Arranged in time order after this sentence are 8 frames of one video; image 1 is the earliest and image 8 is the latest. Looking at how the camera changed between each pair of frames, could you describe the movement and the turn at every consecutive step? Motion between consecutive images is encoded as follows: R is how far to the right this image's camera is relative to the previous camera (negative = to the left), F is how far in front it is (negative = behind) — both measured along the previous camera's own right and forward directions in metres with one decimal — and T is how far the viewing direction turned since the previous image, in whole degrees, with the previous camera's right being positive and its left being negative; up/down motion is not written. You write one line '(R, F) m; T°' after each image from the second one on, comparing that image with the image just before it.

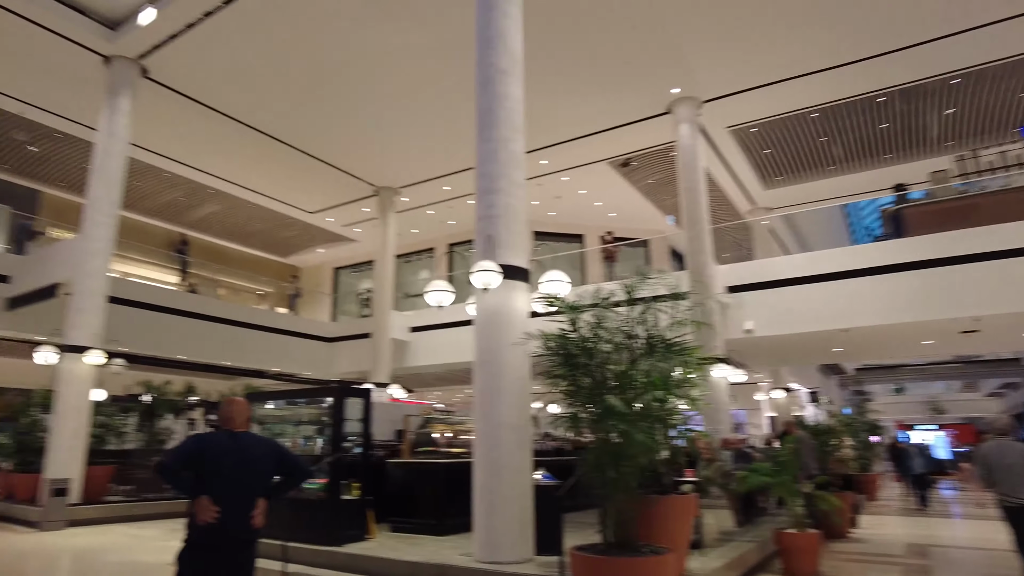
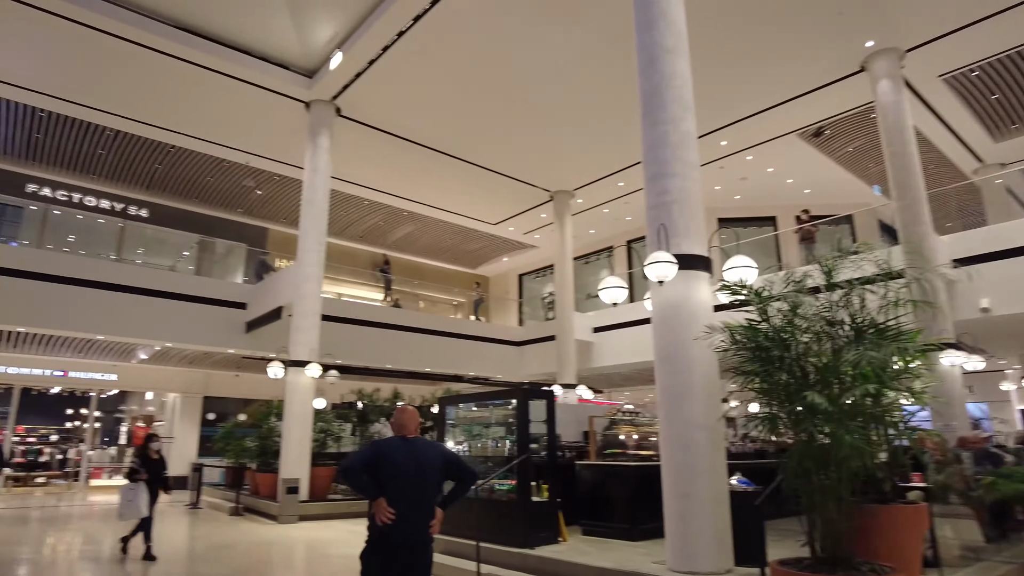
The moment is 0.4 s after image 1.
(+0.1, +0.1) m; -16°
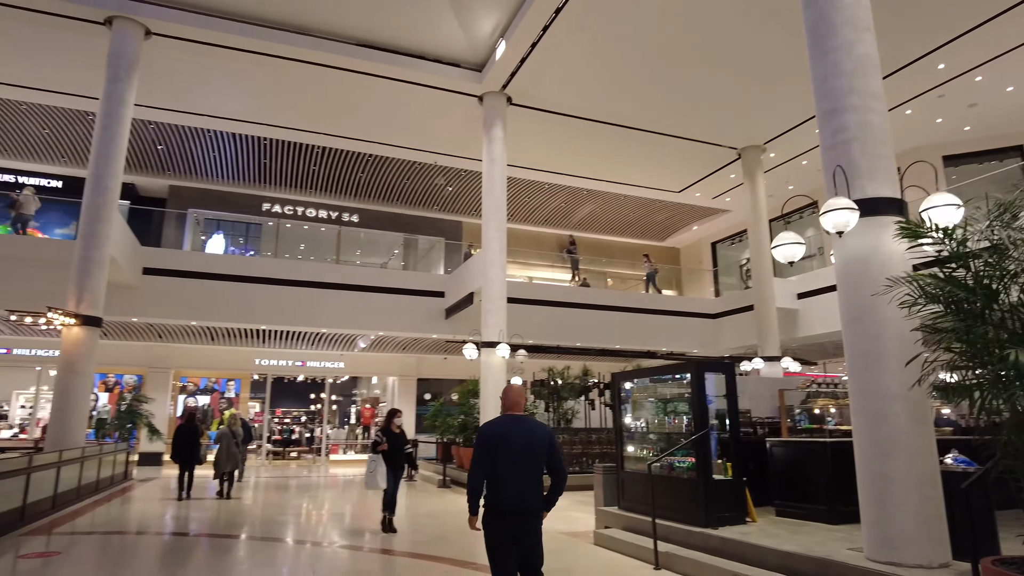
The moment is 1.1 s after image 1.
(+0.3, +0.1) m; -18°
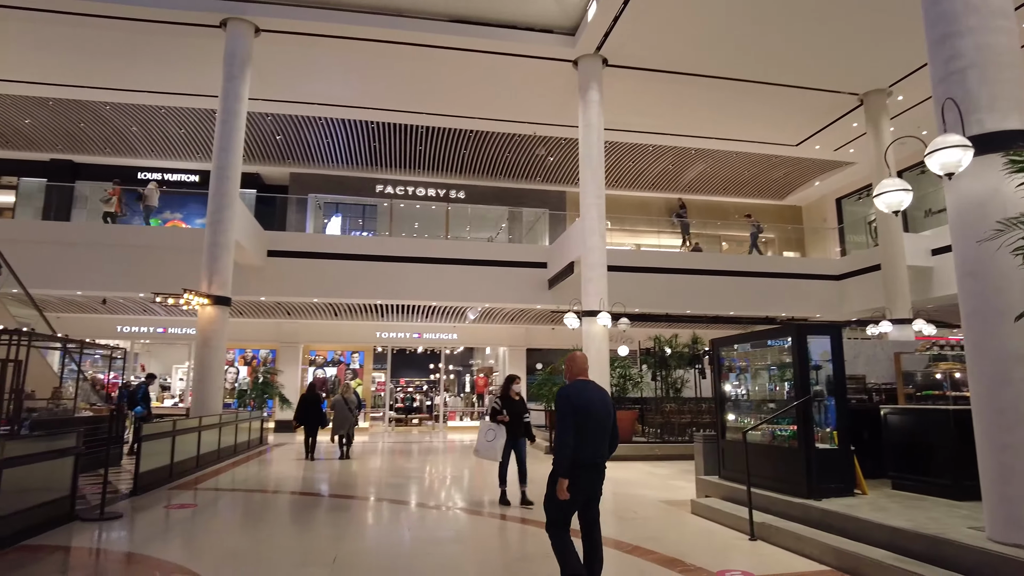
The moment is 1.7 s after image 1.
(+0.3, +0.1) m; -10°
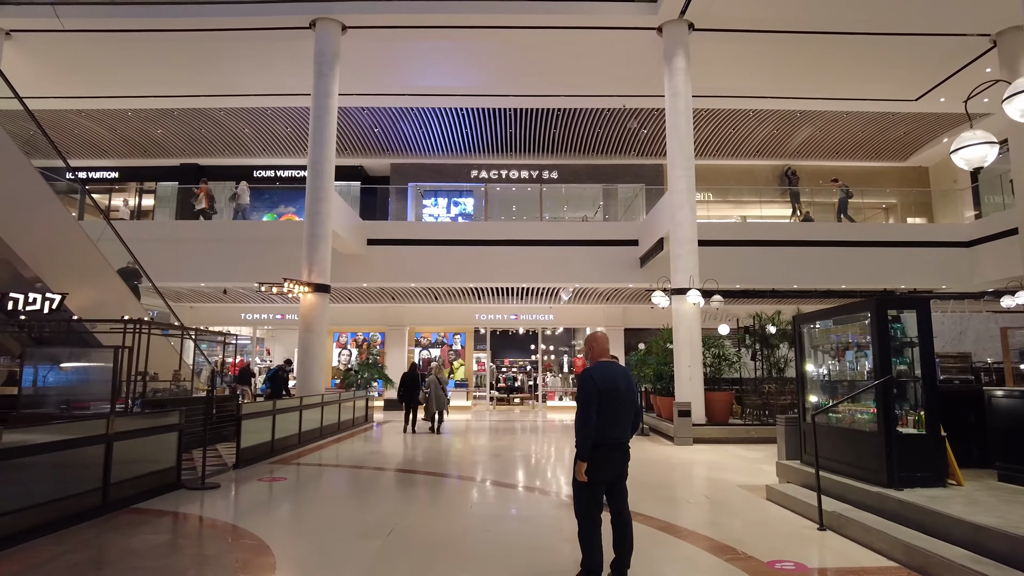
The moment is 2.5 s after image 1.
(+0.5, +0.1) m; -10°
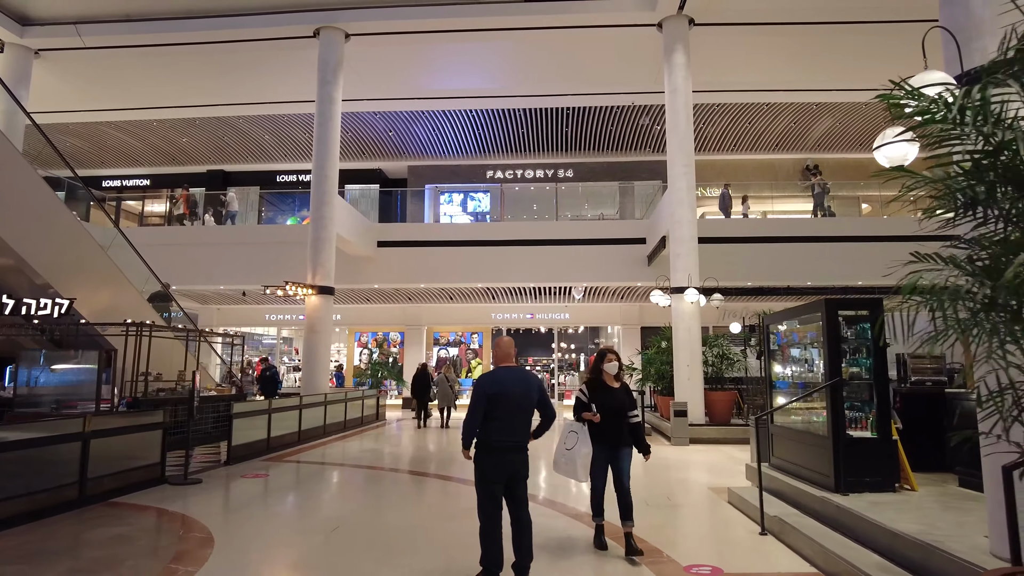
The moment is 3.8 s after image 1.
(+0.7, 0.0) m; -4°
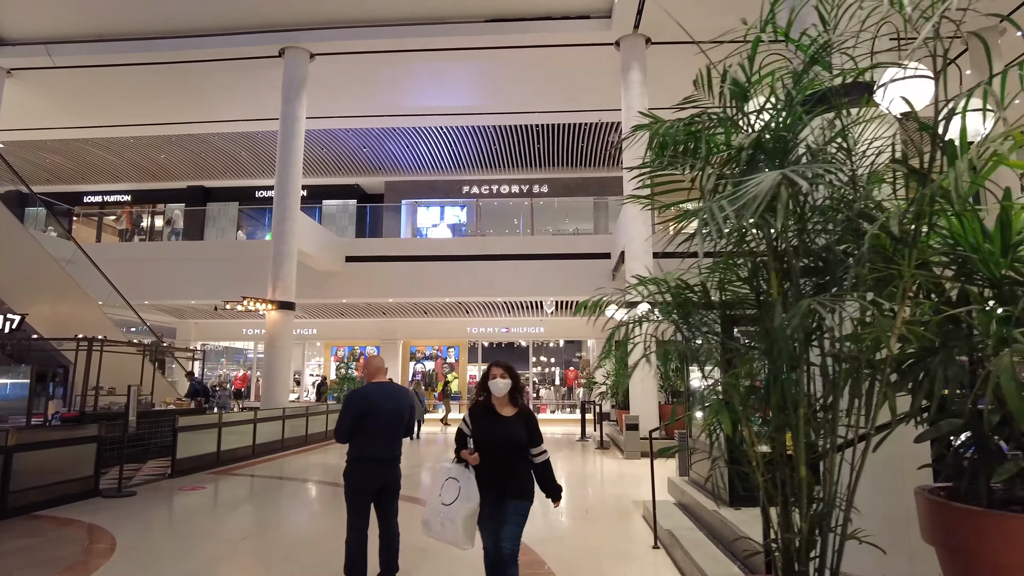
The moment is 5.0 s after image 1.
(+0.7, -0.1) m; 0°
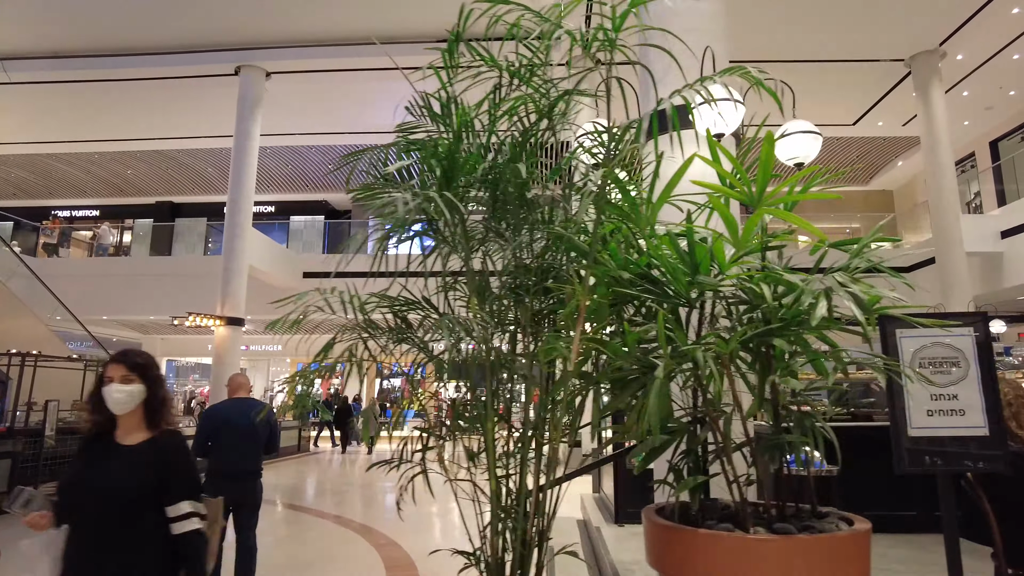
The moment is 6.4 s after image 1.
(+0.7, 0.0) m; 0°
